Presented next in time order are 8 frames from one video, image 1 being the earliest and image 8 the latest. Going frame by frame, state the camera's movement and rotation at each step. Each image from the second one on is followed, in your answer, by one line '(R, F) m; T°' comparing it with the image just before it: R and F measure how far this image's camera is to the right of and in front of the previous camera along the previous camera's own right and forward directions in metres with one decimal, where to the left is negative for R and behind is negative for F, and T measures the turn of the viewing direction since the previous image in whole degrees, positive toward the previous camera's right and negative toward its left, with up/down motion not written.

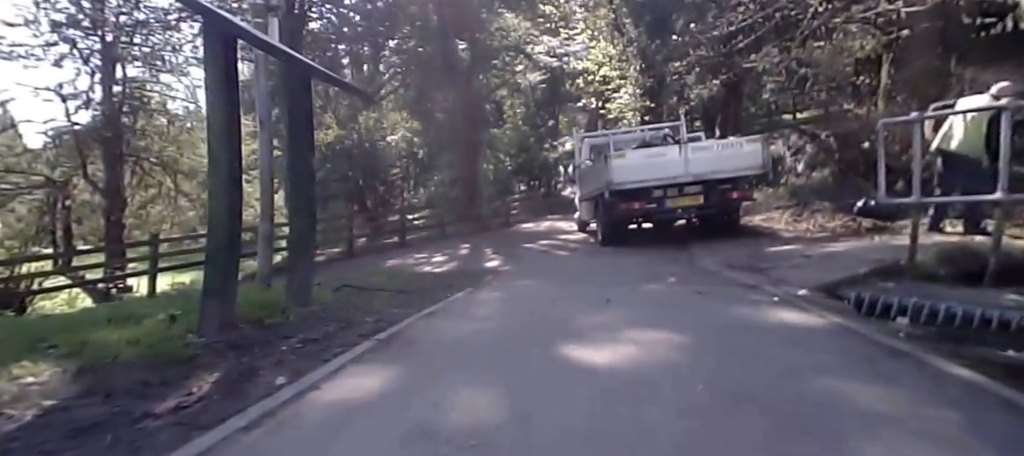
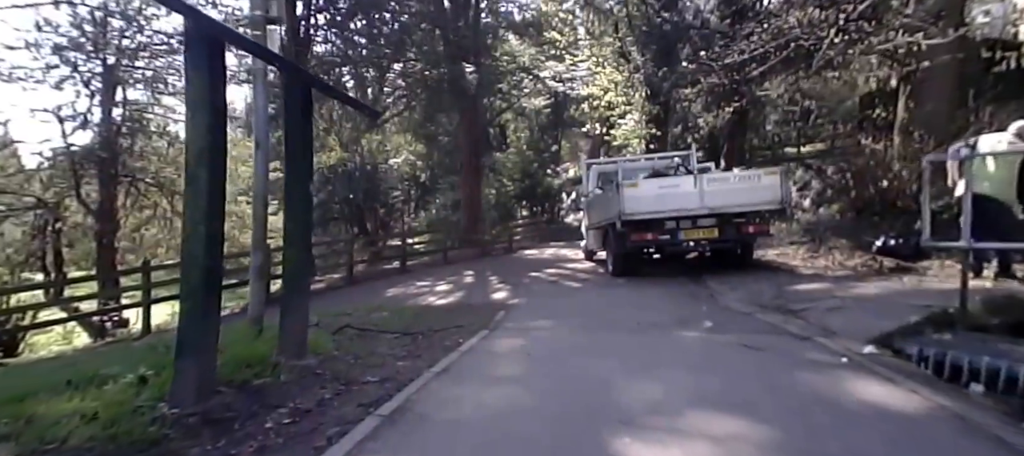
(-0.2, +0.5) m; 0°
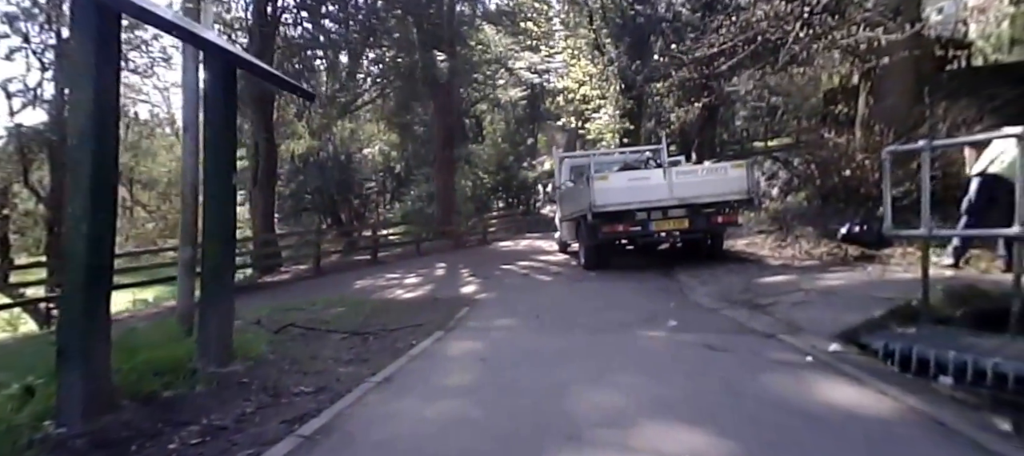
(+0.1, +0.3) m; +2°
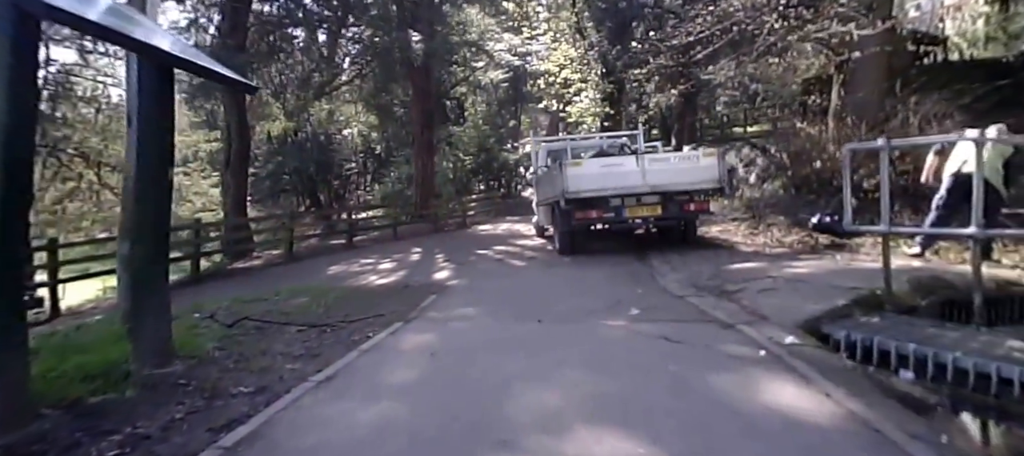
(+0.2, +0.1) m; +2°
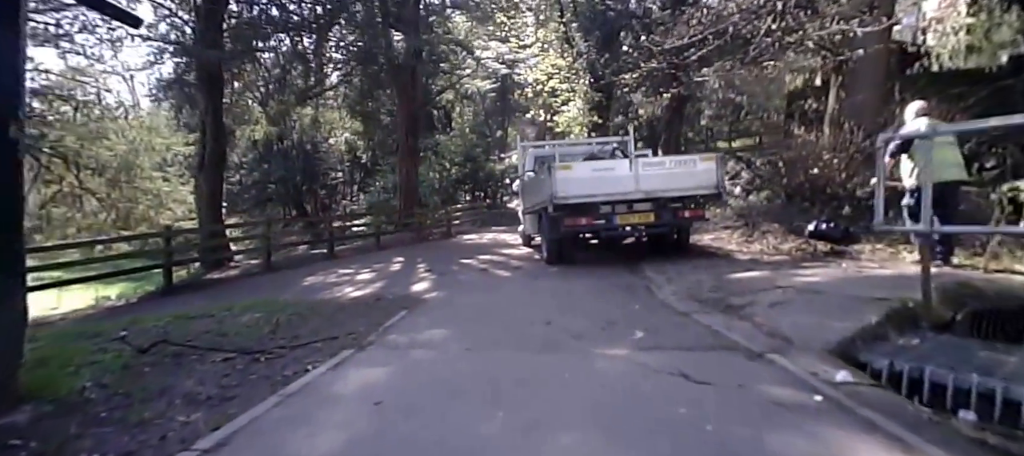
(+0.1, +0.9) m; +1°
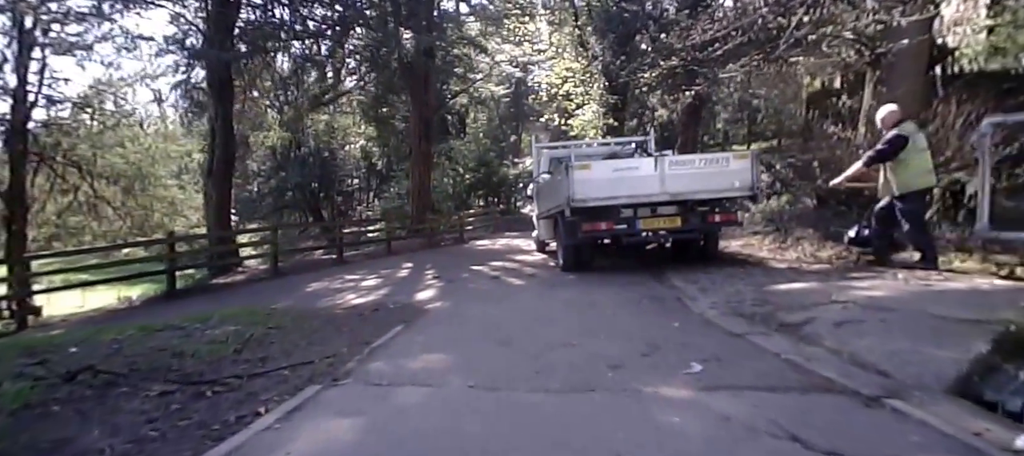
(0.0, +0.9) m; -1°
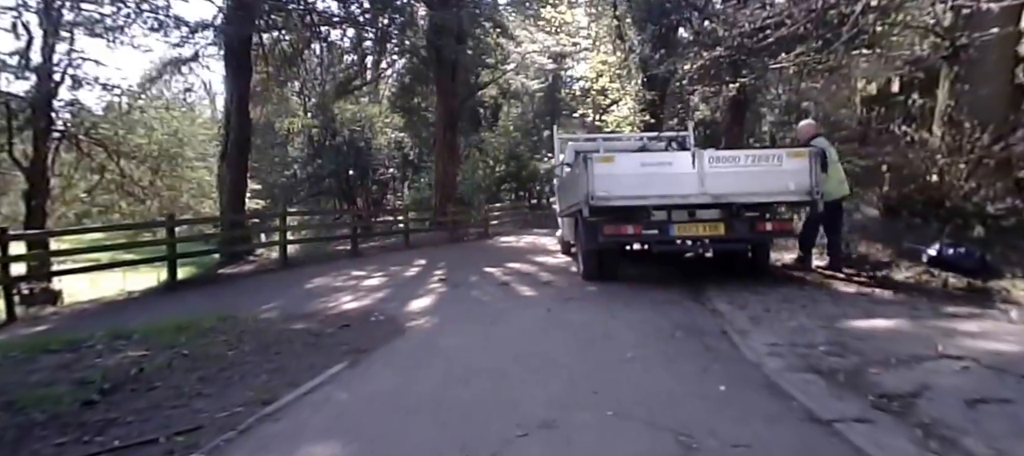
(+0.3, +1.6) m; -3°
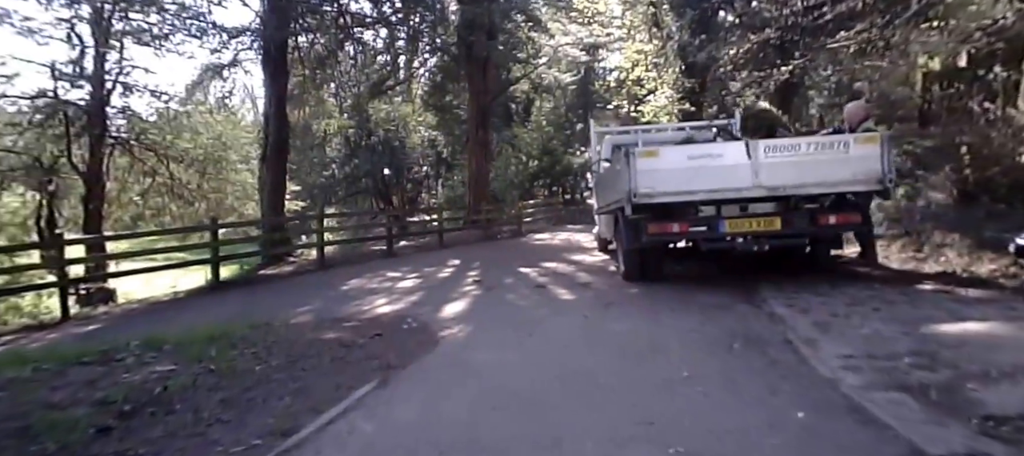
(0.0, +0.4) m; -3°
